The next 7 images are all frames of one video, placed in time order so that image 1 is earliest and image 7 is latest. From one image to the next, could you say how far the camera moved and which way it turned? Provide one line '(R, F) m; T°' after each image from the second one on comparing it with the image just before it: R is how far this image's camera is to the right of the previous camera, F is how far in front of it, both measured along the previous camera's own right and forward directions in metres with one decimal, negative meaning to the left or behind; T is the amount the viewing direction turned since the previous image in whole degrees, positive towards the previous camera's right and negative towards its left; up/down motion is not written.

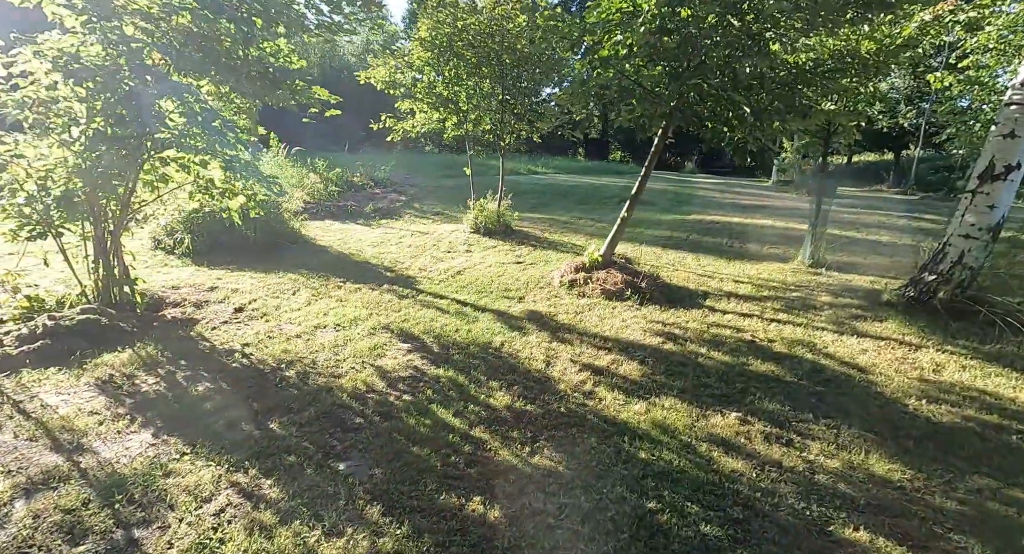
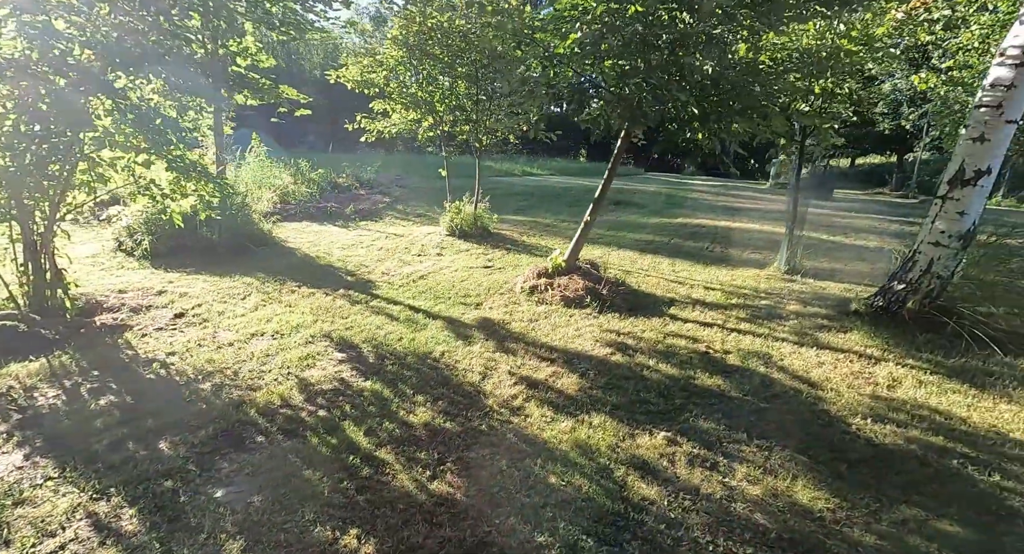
(+0.4, +0.1) m; 0°
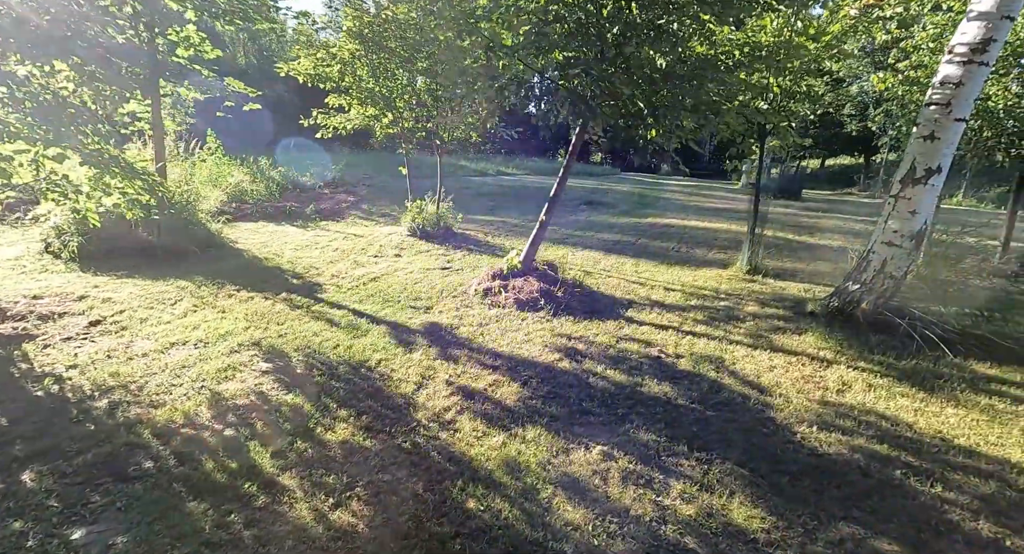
(+0.2, +0.2) m; +2°
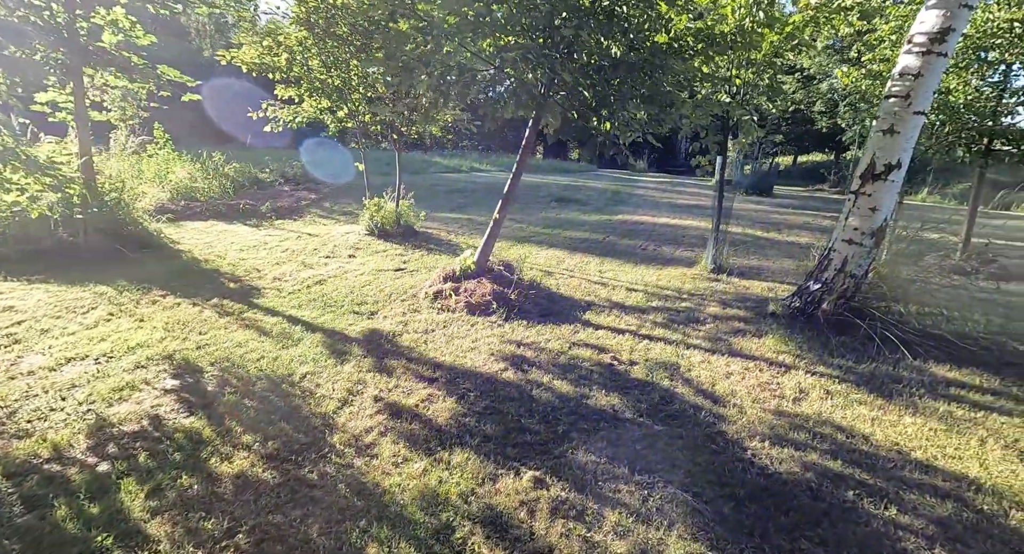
(+0.2, +0.2) m; +2°
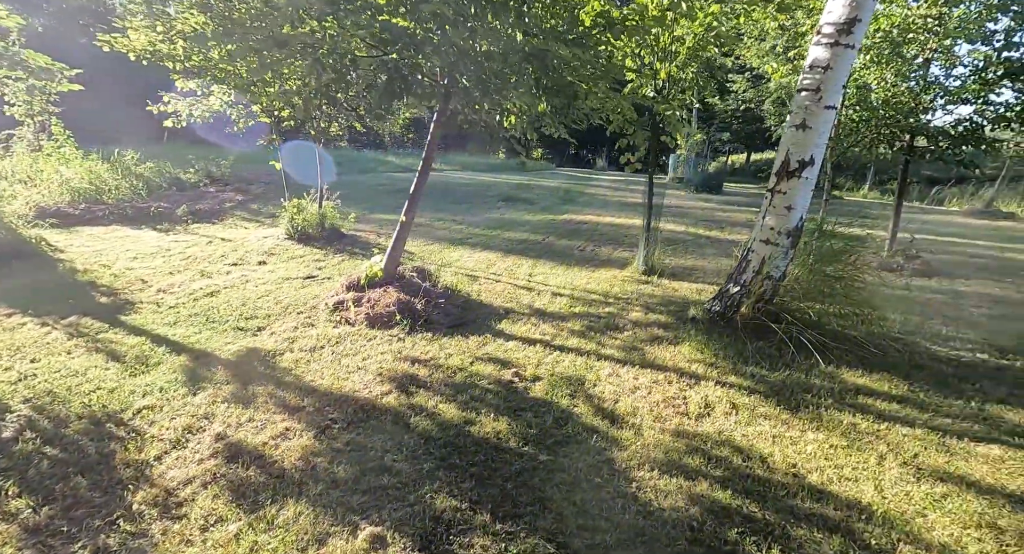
(+0.4, +0.3) m; +4°
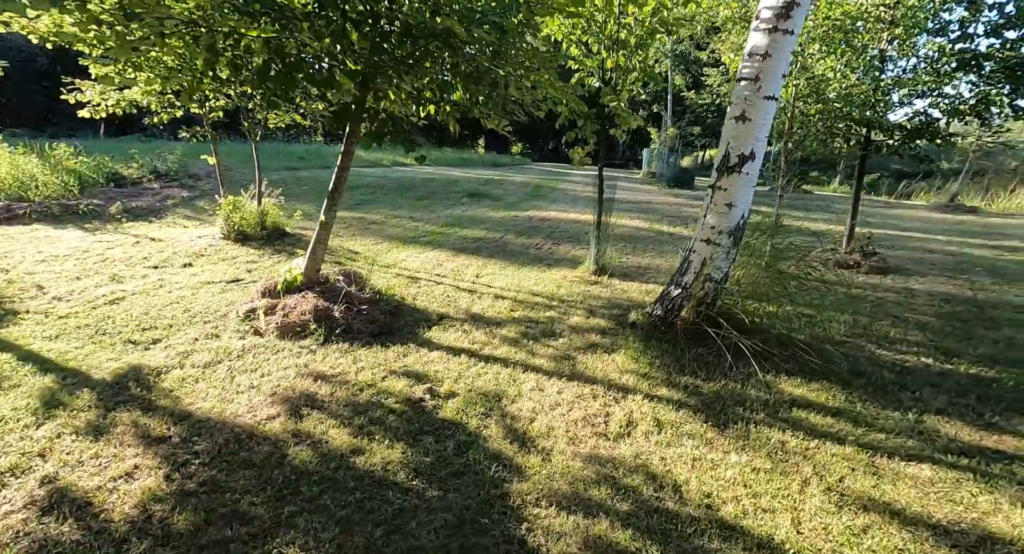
(+0.4, +0.3) m; +2°
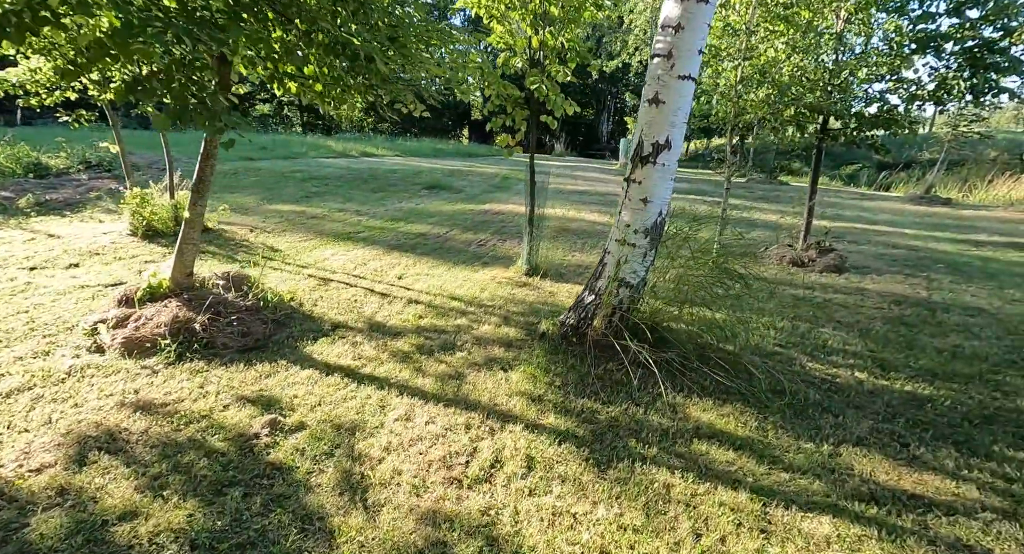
(+0.6, +0.4) m; +2°
